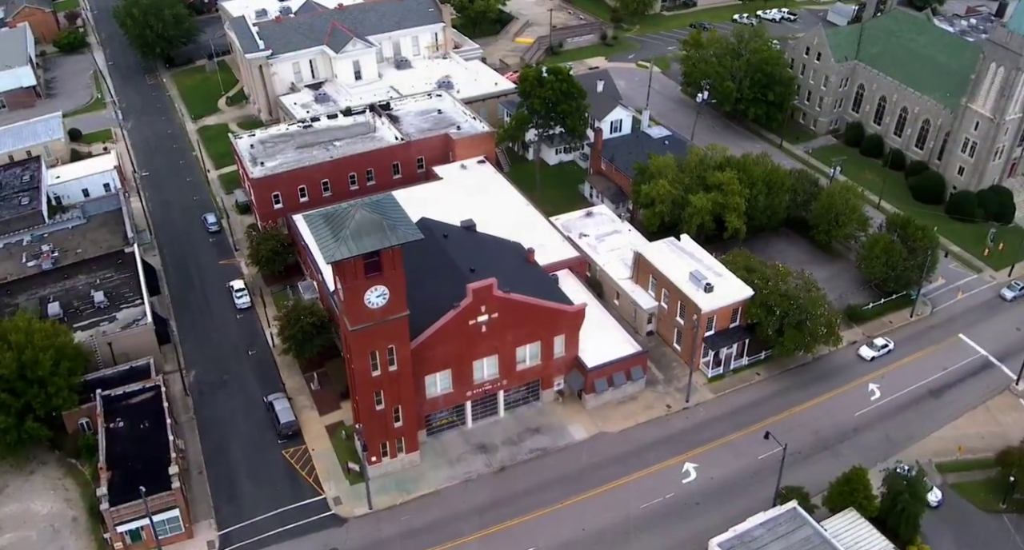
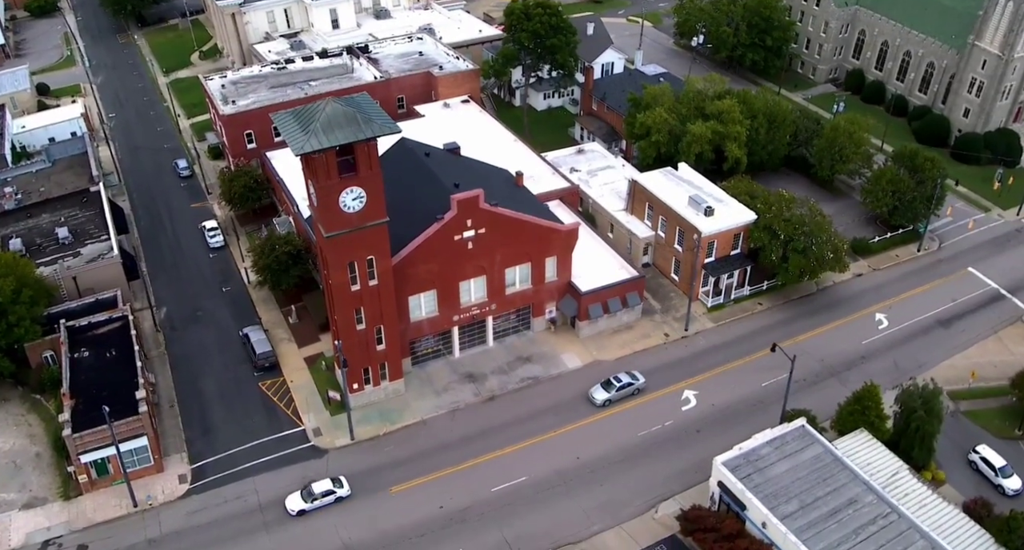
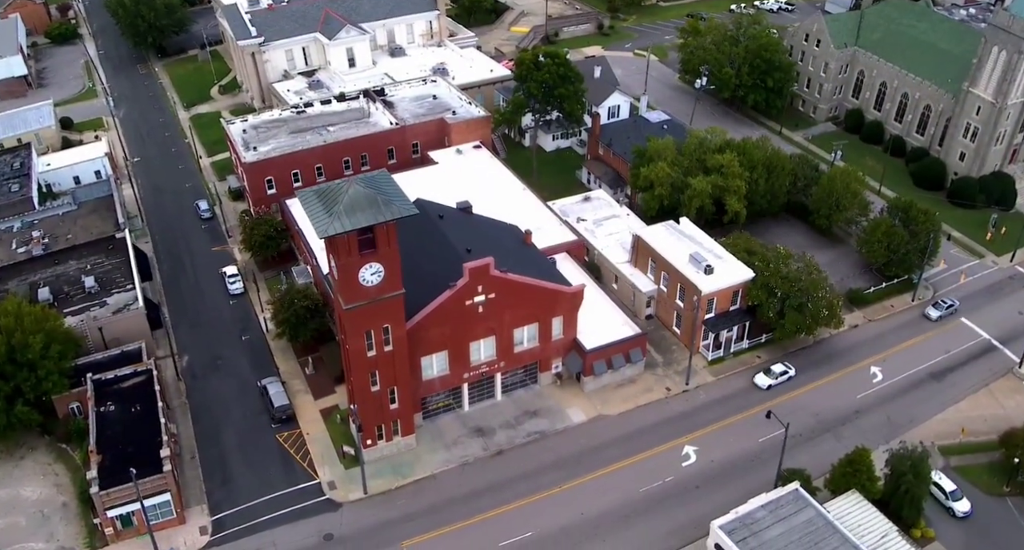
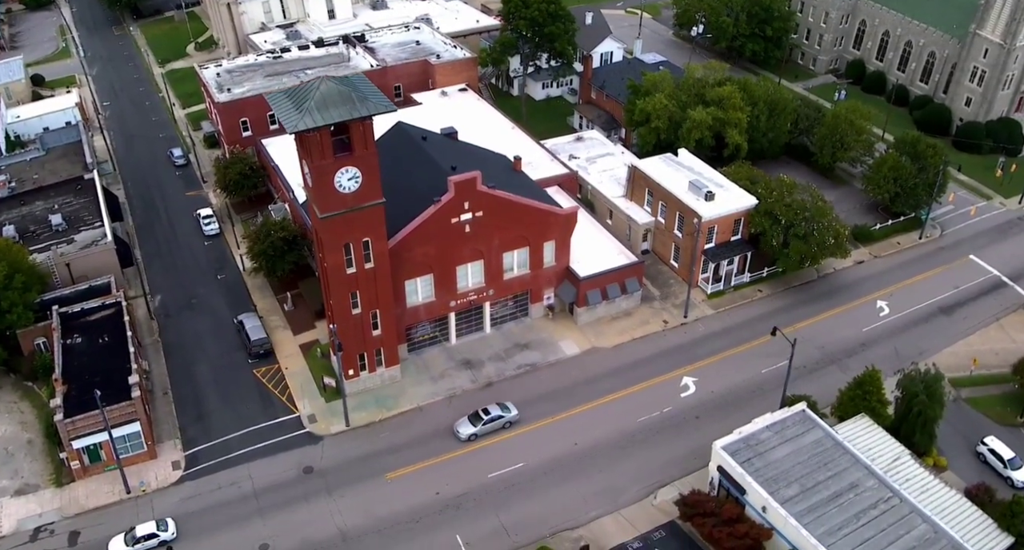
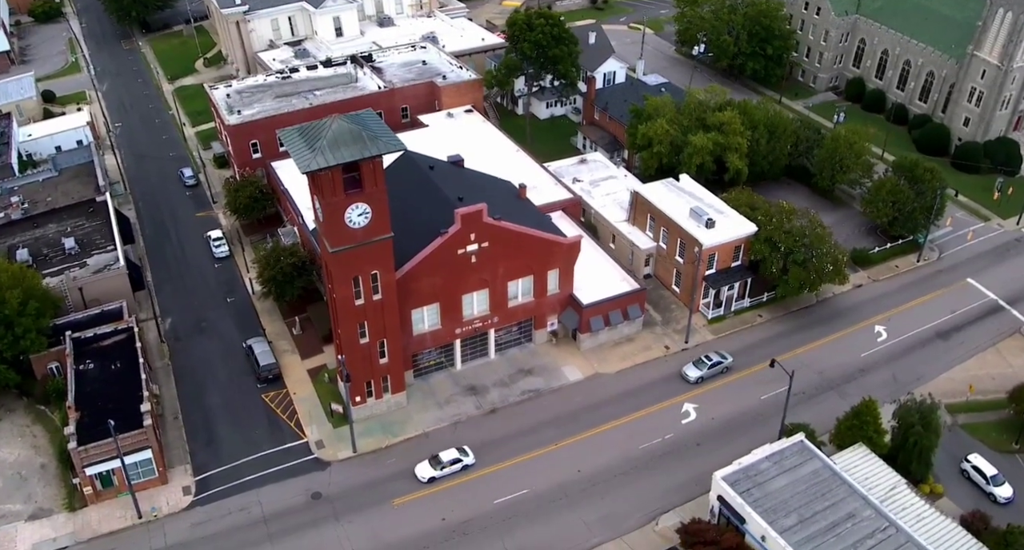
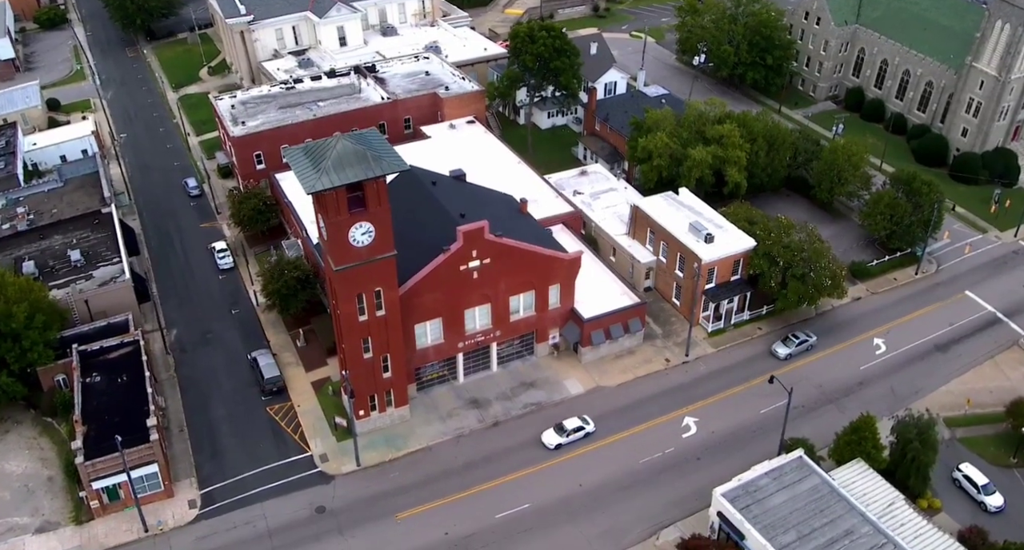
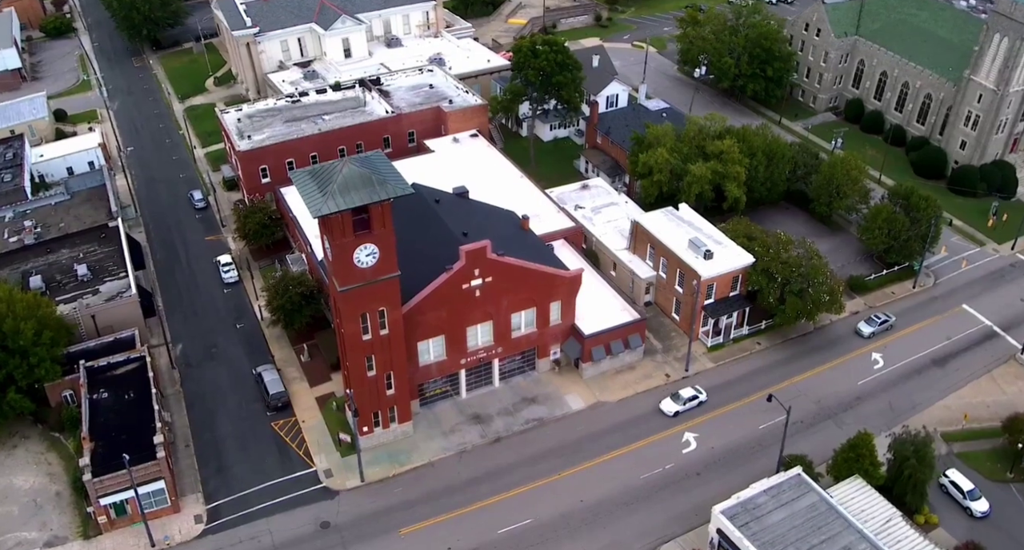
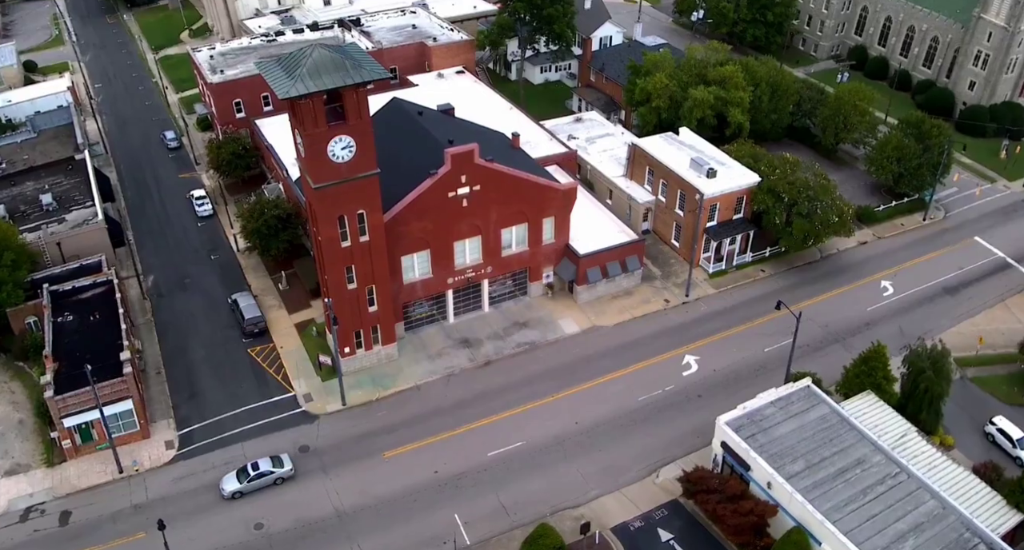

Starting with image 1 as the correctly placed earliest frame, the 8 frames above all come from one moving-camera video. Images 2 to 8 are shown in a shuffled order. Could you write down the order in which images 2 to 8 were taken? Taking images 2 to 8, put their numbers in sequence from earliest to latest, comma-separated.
3, 7, 6, 5, 2, 4, 8
